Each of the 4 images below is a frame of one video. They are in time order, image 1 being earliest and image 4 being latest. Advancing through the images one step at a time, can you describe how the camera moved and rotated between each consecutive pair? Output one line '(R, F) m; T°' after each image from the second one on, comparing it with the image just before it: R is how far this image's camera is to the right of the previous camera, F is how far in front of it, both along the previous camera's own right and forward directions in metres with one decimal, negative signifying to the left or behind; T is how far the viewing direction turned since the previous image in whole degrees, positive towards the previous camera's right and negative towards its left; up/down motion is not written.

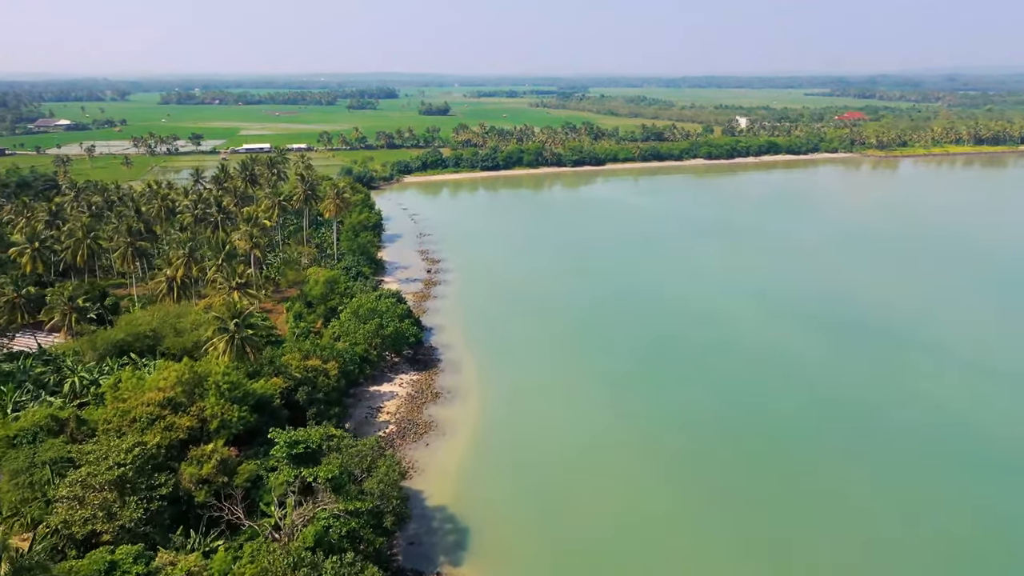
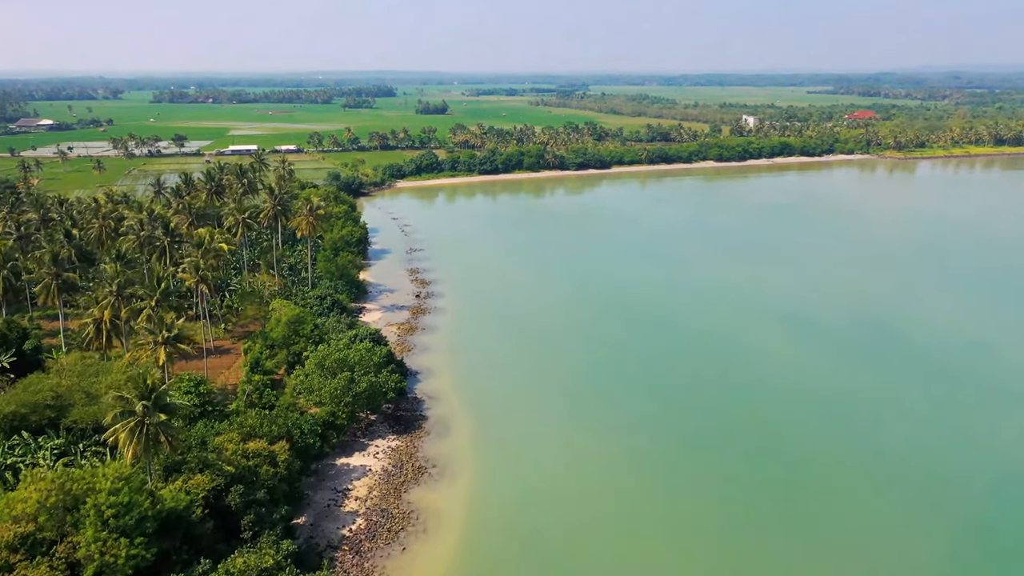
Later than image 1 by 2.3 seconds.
(-0.1, +8.5) m; 0°
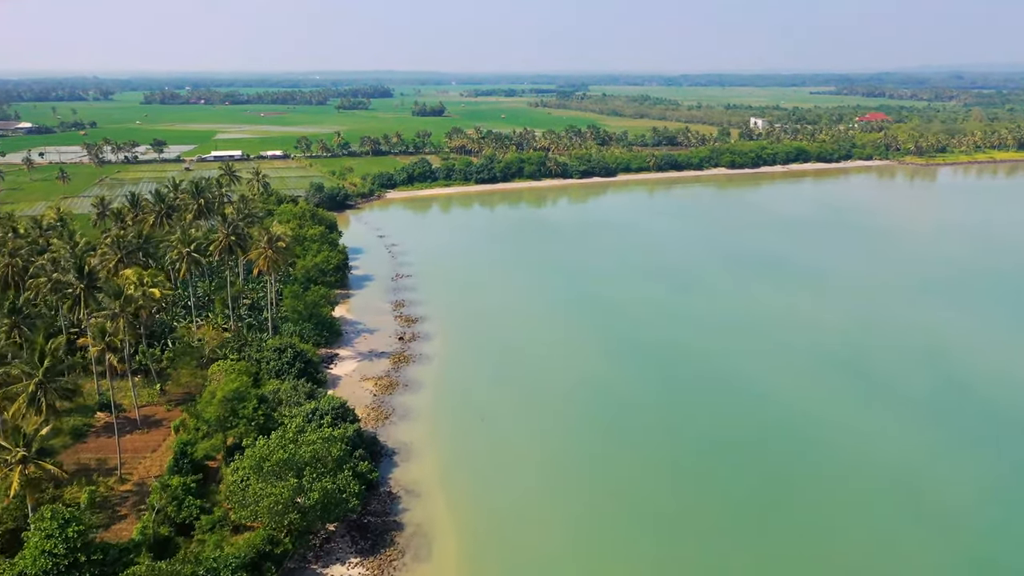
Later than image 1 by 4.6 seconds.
(-0.1, +9.3) m; 0°
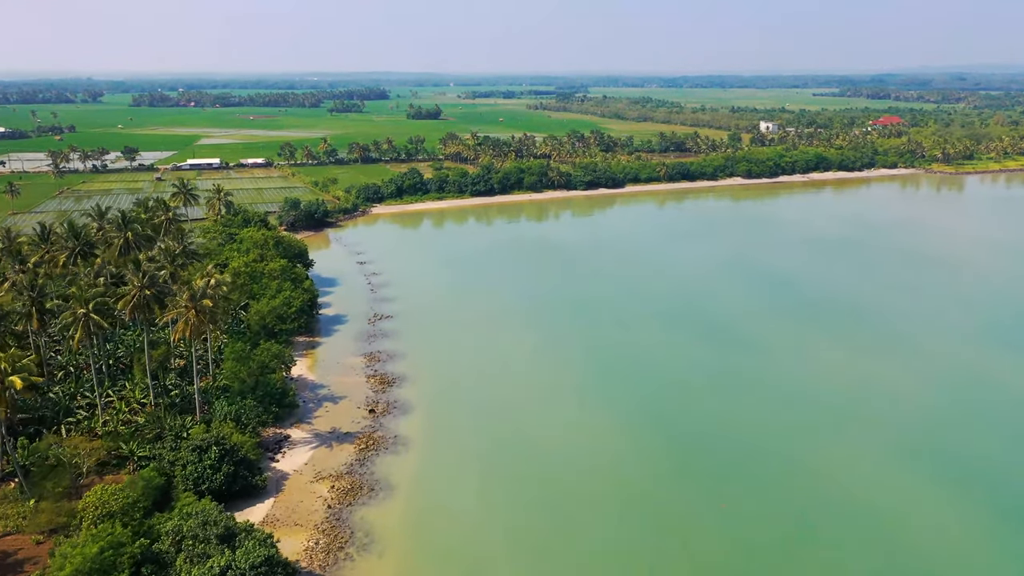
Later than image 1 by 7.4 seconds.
(-0.1, +10.9) m; 0°
